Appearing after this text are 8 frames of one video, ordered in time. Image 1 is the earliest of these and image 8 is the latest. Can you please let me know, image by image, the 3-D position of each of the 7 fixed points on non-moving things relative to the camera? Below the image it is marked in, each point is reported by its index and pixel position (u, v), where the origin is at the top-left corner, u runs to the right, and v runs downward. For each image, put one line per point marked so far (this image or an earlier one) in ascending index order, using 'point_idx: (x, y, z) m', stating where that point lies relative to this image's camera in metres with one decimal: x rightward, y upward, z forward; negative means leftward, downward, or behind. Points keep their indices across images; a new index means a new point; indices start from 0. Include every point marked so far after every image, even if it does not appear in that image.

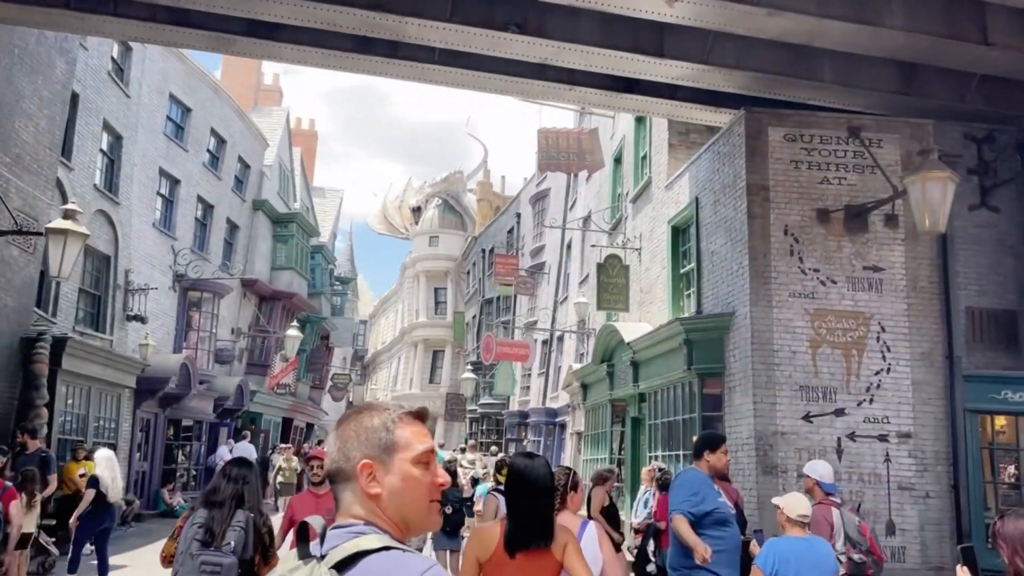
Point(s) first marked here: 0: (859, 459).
0: (+4.9, -2.4, +11.0) m
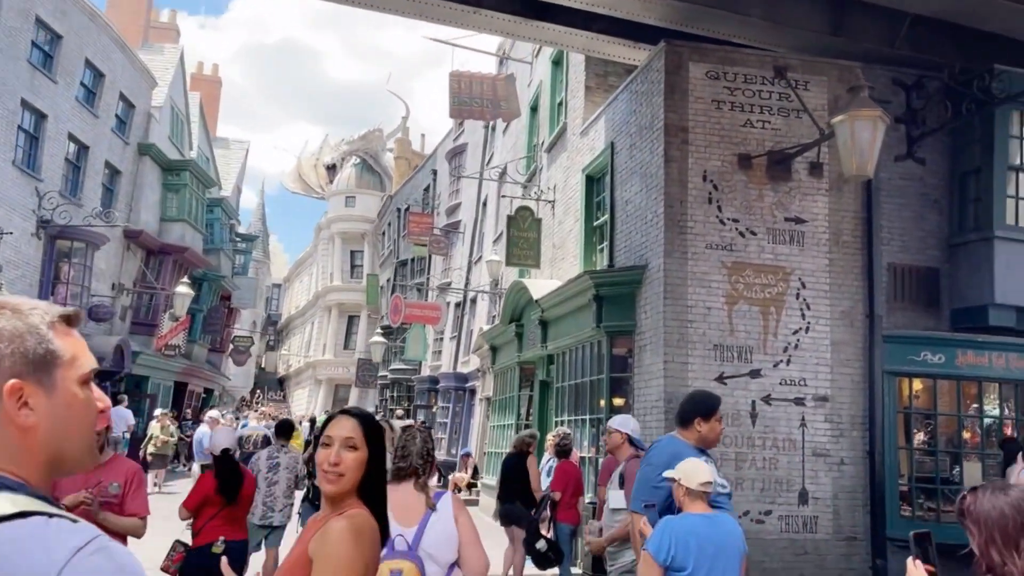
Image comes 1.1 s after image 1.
0: (+3.5, -1.8, +10.2) m
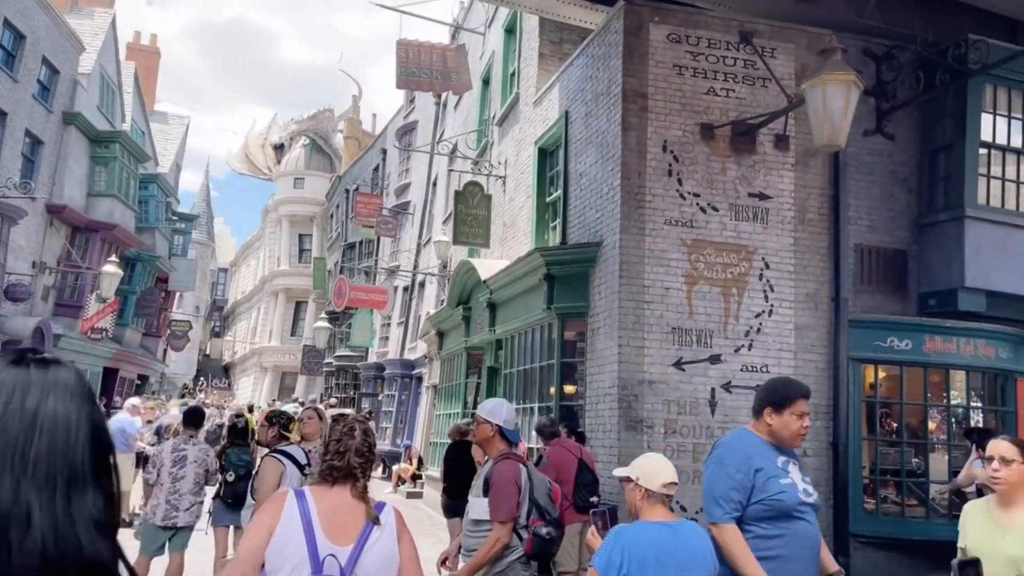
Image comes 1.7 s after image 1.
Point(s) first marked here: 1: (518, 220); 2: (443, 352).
0: (+2.7, -1.5, +9.5) m
1: (+0.1, +1.2, +13.4) m
2: (-1.5, -1.4, +17.2) m
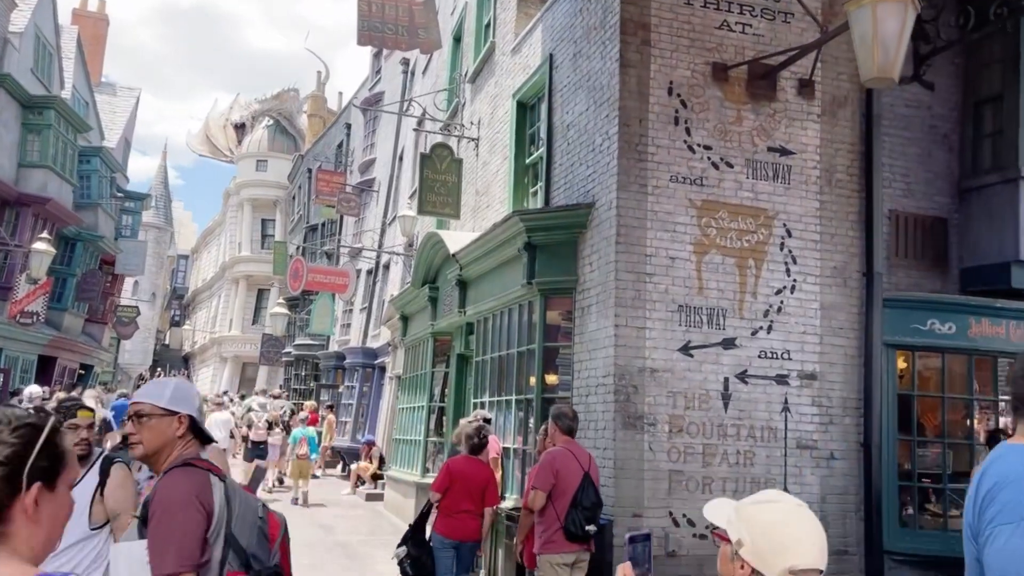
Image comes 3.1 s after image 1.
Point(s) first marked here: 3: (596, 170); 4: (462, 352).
0: (+2.5, -1.2, +7.9) m
1: (-0.3, +1.6, +11.7) m
2: (-2.1, -1.0, +15.4) m
3: (+0.9, +1.3, +8.4) m
4: (-0.8, -1.0, +12.2) m
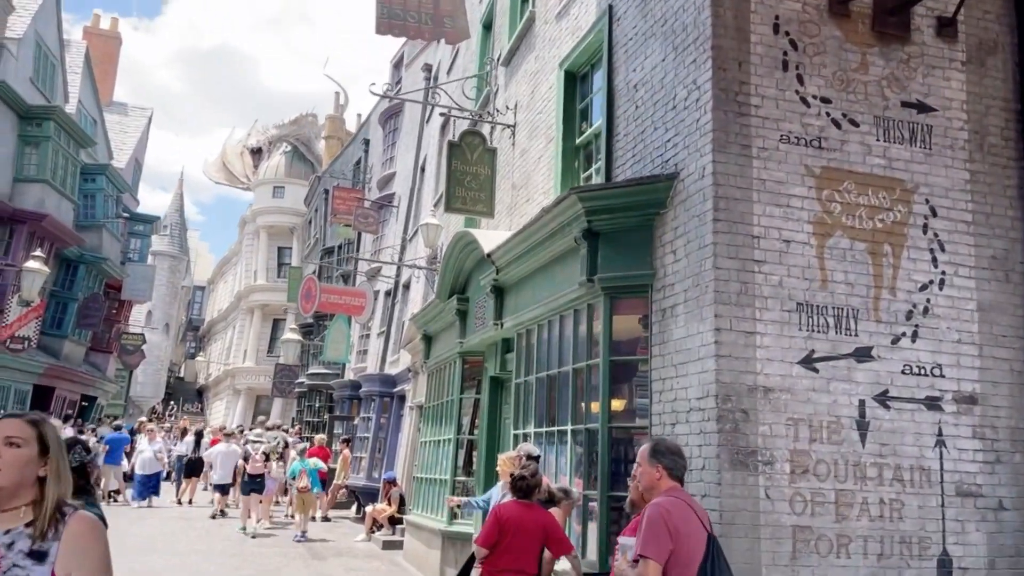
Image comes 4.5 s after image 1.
0: (+3.0, -1.2, +5.9) m
1: (+0.3, +1.4, +9.9) m
2: (-1.4, -1.3, +13.5) m
3: (+1.4, +1.3, +6.5) m
4: (-0.2, -1.1, +10.2) m
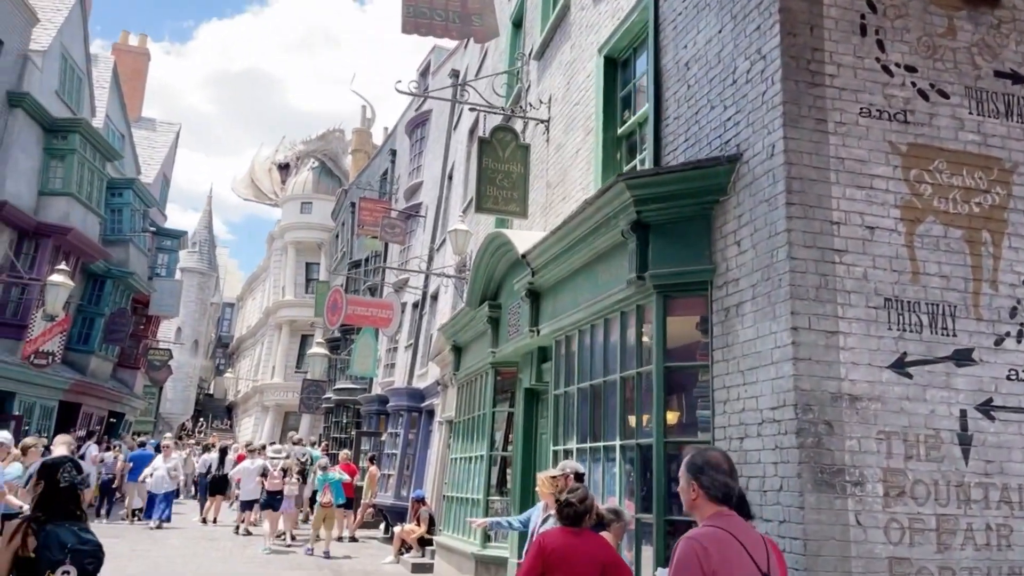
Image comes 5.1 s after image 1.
0: (+3.3, -1.1, +5.1) m
1: (+0.7, +1.4, +9.2) m
2: (-0.9, -1.4, +12.8) m
3: (+1.7, +1.3, +5.8) m
4: (+0.2, -1.2, +9.5) m
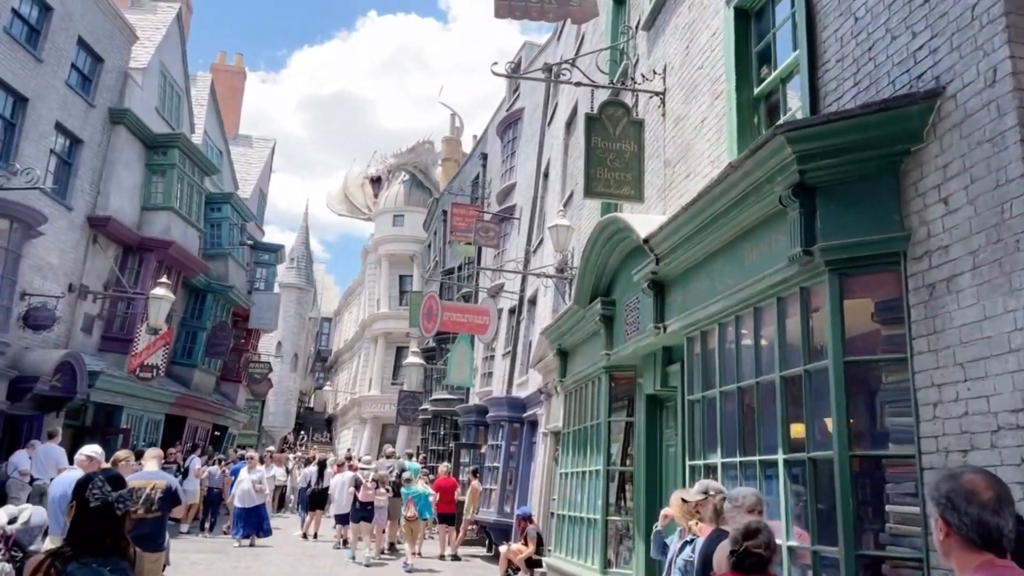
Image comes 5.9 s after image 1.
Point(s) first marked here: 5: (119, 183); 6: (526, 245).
0: (+4.0, -0.9, +3.7) m
1: (+1.9, +1.5, +8.1) m
2: (+0.8, -1.4, +11.8) m
3: (+2.5, +1.5, +4.5) m
4: (+1.6, -1.1, +8.4) m
5: (-9.5, +2.5, +18.6) m
6: (+0.3, +1.0, +18.5) m
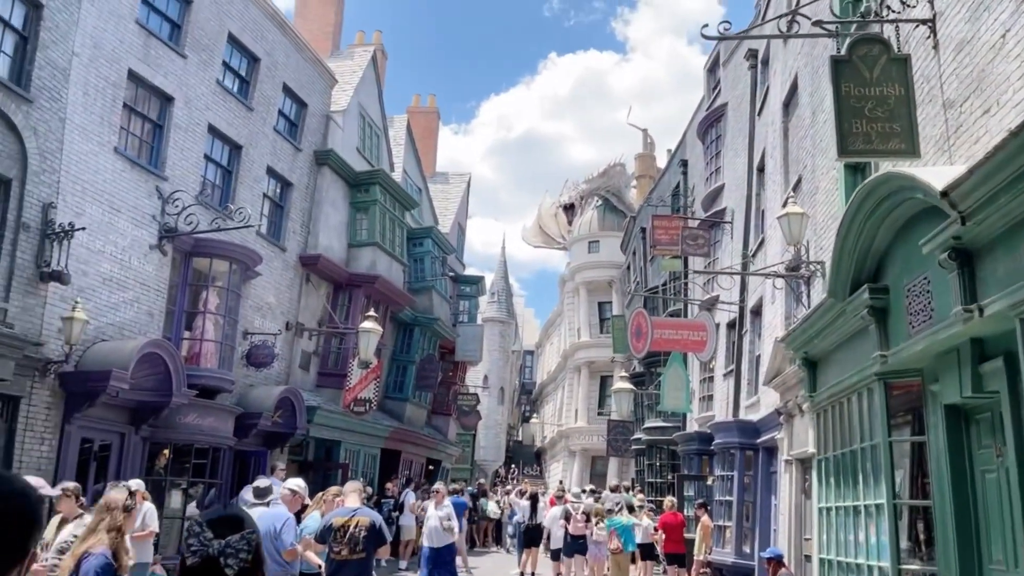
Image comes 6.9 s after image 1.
0: (+4.9, -0.3, +1.2) m
1: (+3.8, +1.7, +6.1) m
2: (+3.9, -1.4, +9.8) m
3: (+3.5, +1.9, +2.5) m
4: (+3.7, -0.9, +6.3) m
5: (-4.6, +1.6, +19.2) m
6: (+4.9, +0.8, +16.6) m
